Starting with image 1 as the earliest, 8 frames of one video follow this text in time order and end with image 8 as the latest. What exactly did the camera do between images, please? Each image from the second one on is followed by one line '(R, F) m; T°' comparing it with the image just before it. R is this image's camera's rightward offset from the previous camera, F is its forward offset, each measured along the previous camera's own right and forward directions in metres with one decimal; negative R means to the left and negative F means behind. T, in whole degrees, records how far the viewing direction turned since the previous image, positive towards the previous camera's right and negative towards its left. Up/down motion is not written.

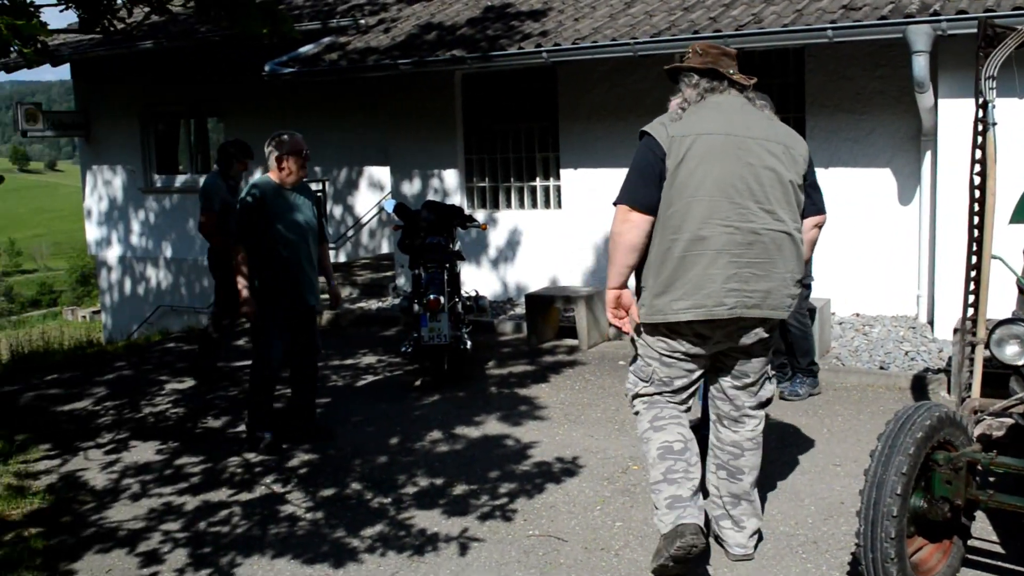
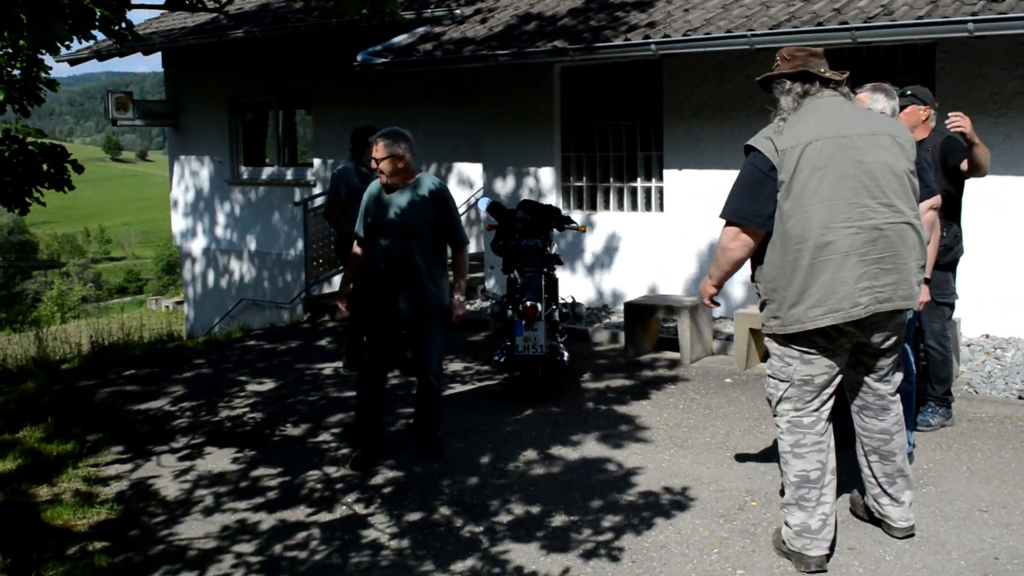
(-0.2, +0.5) m; -4°
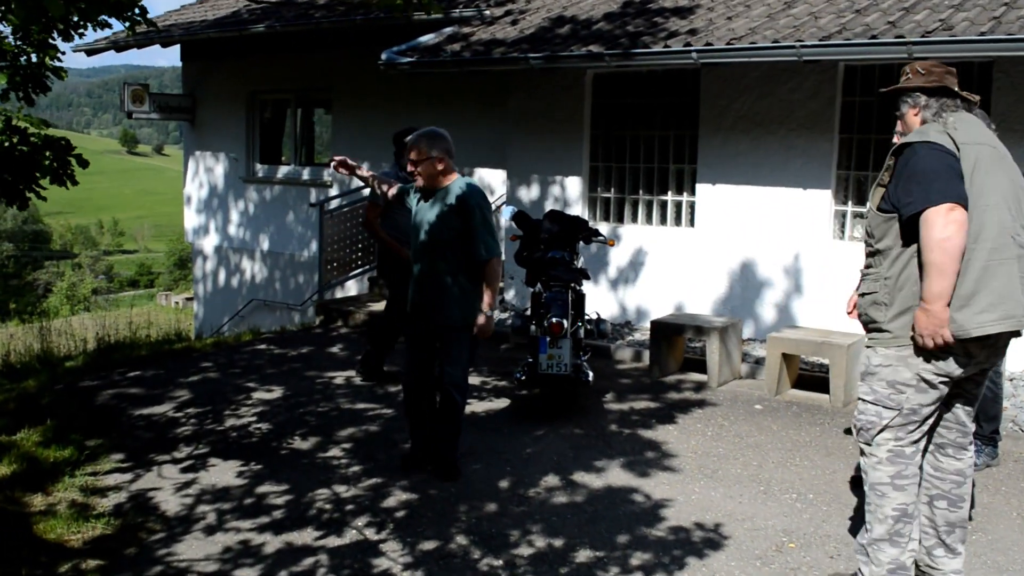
(-0.1, +0.3) m; -1°
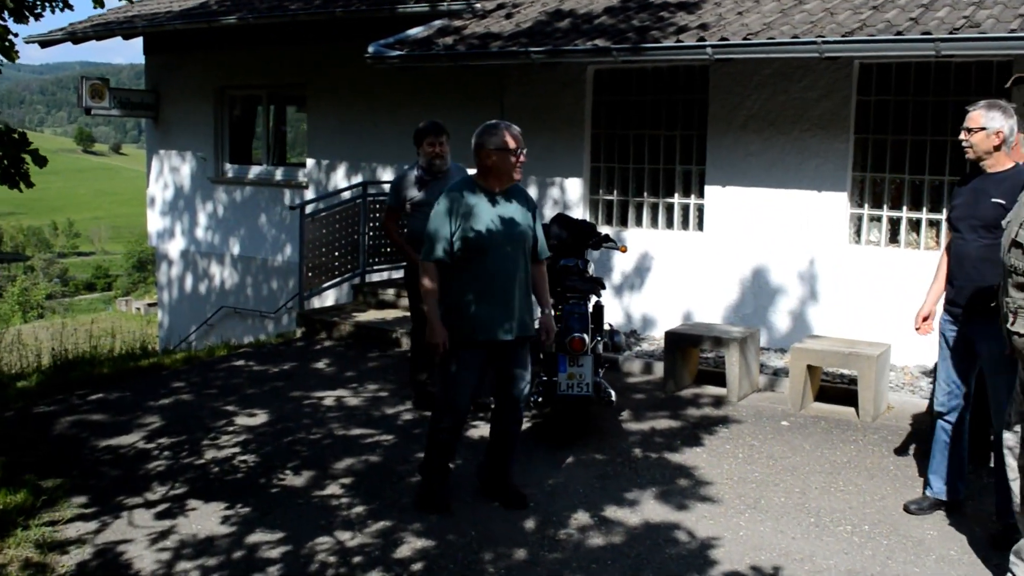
(-0.3, +0.6) m; +2°
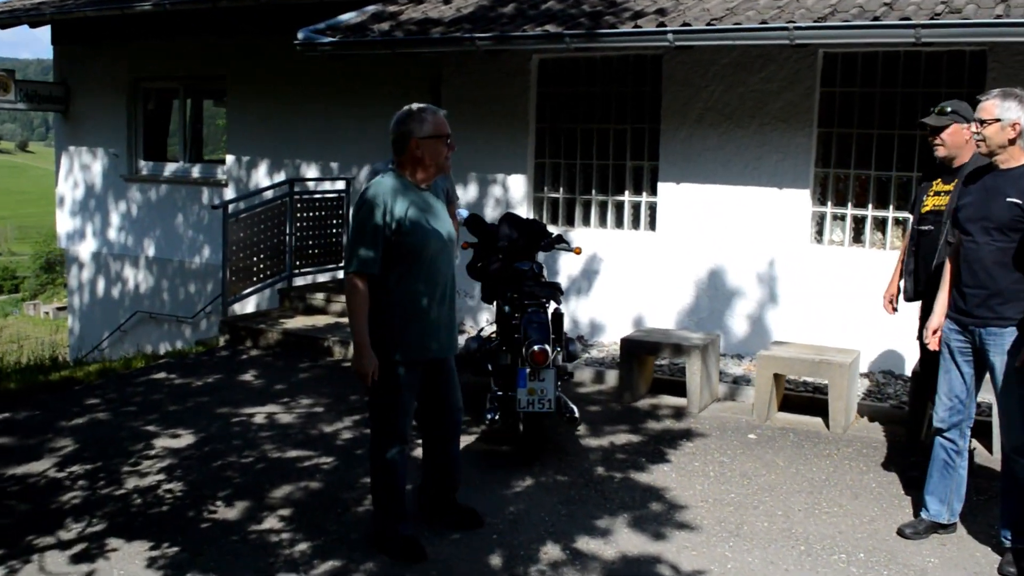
(-0.2, +0.5) m; +4°
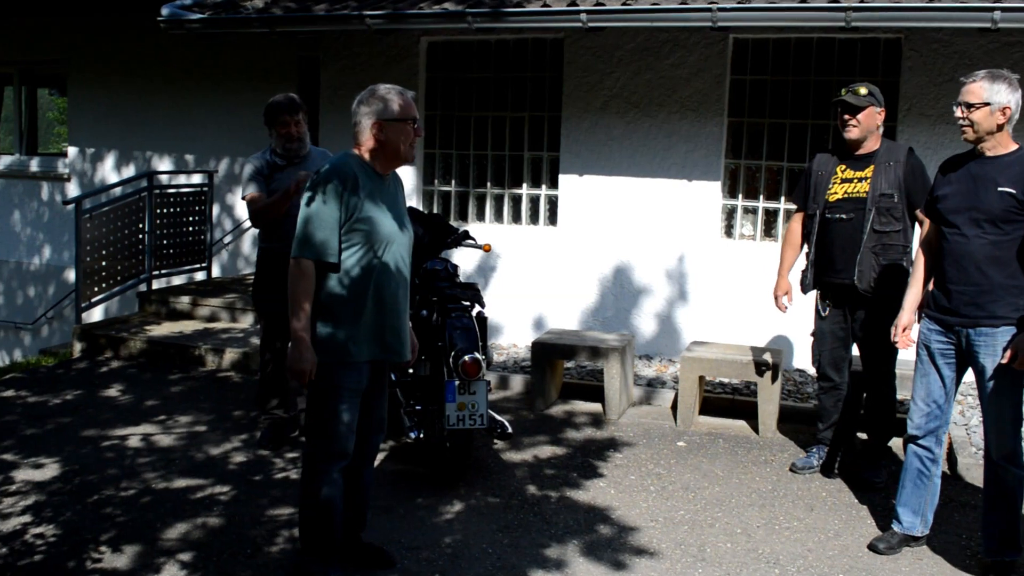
(-0.4, +0.7) m; +9°
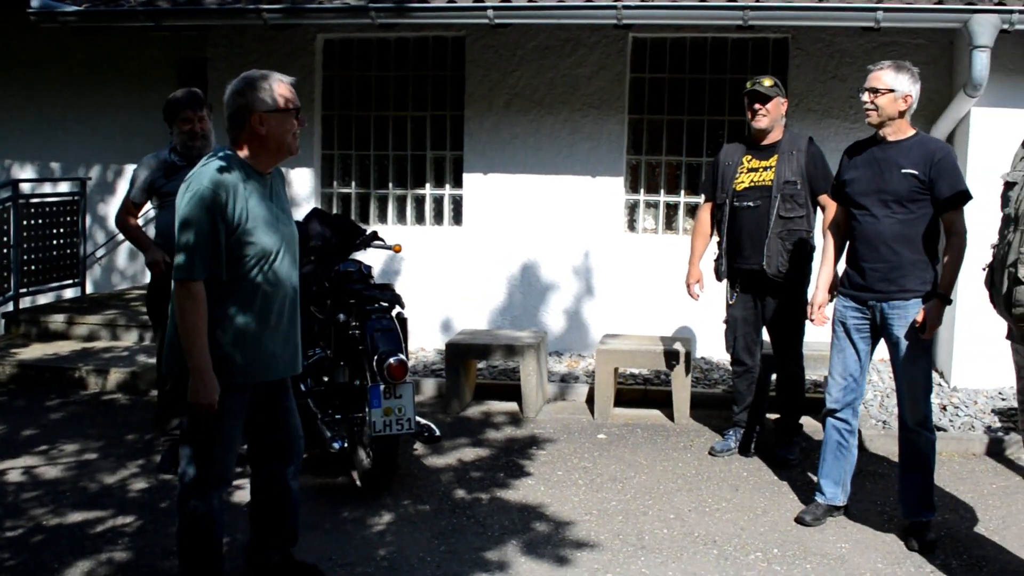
(-0.2, 0.0) m; +6°
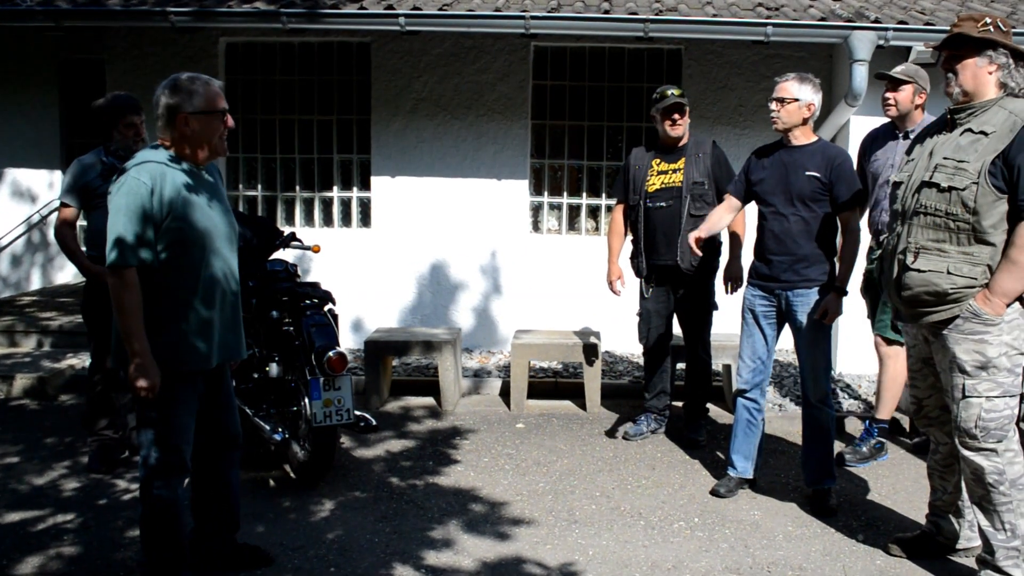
(-0.3, -0.3) m; +7°
